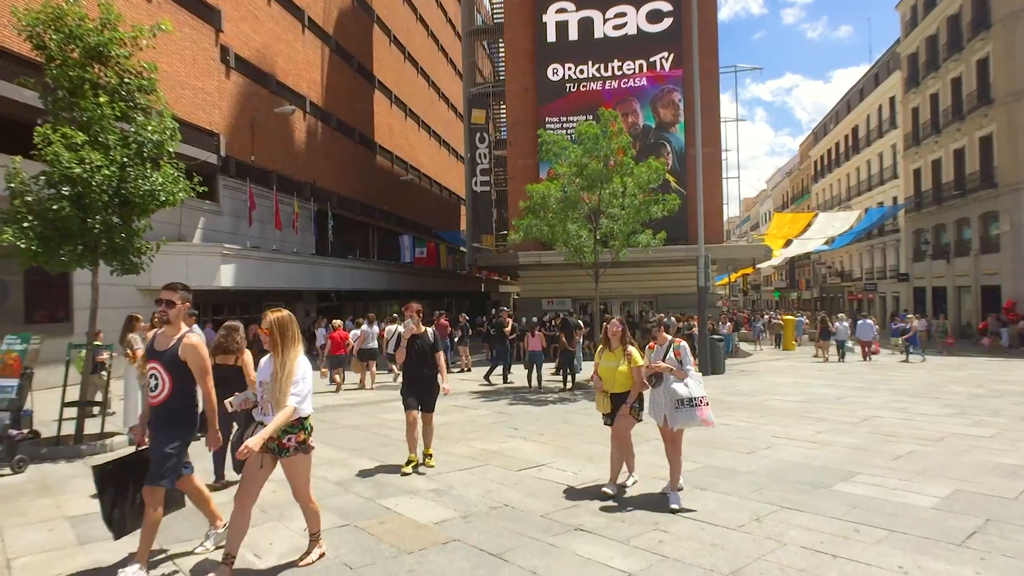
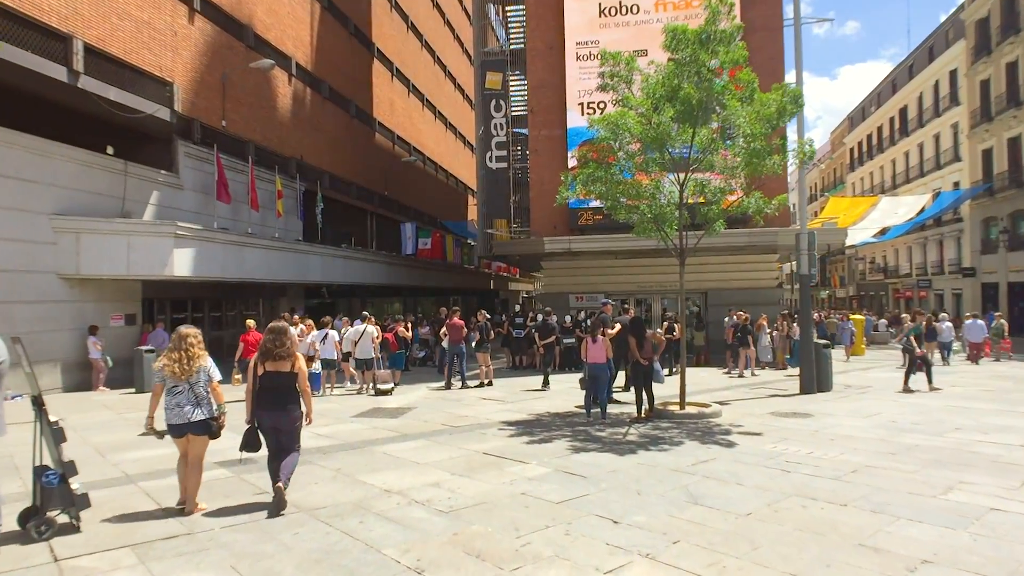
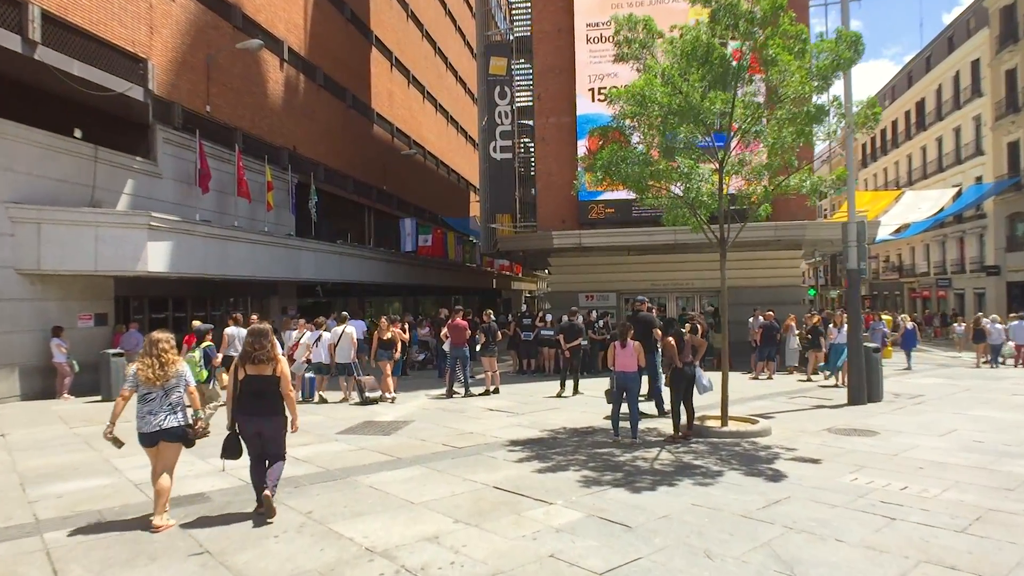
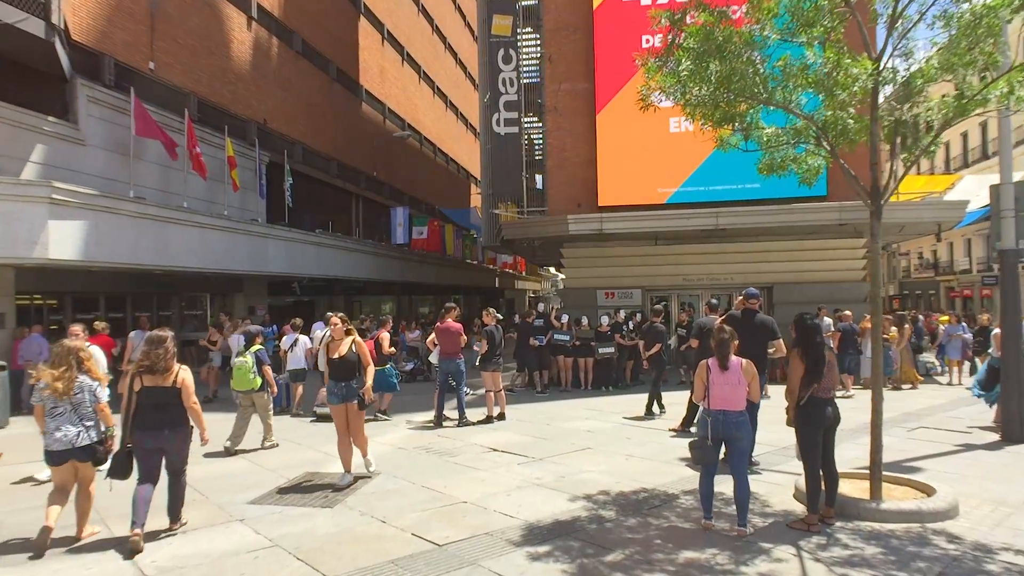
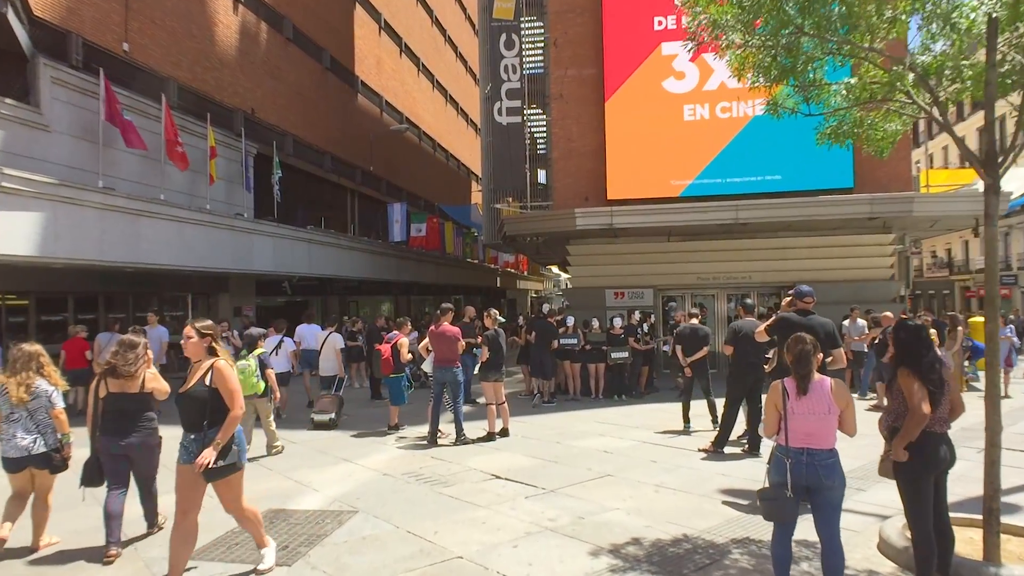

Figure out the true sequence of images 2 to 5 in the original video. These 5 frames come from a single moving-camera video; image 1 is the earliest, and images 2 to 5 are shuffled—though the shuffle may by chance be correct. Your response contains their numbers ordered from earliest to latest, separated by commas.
2, 3, 4, 5
